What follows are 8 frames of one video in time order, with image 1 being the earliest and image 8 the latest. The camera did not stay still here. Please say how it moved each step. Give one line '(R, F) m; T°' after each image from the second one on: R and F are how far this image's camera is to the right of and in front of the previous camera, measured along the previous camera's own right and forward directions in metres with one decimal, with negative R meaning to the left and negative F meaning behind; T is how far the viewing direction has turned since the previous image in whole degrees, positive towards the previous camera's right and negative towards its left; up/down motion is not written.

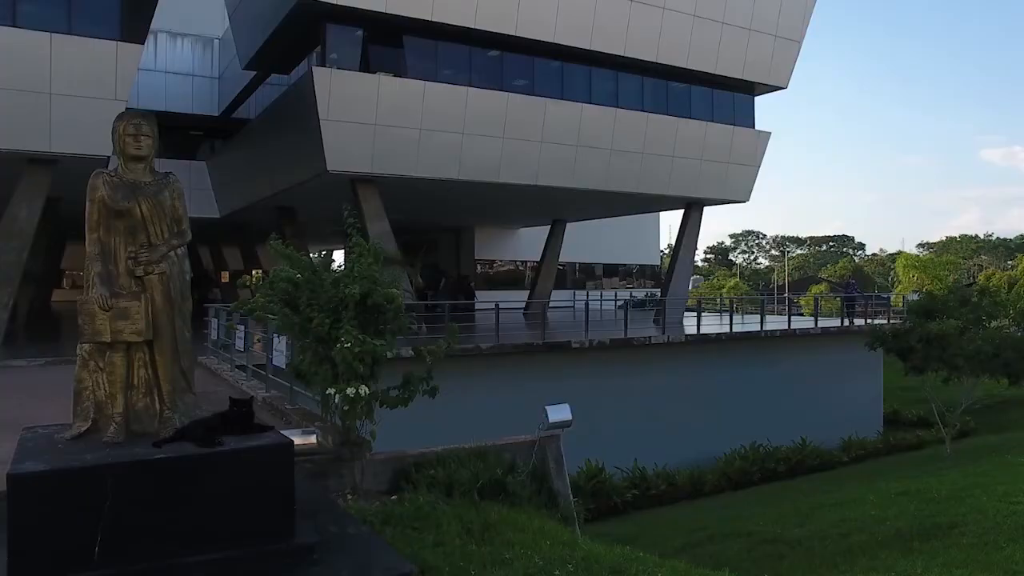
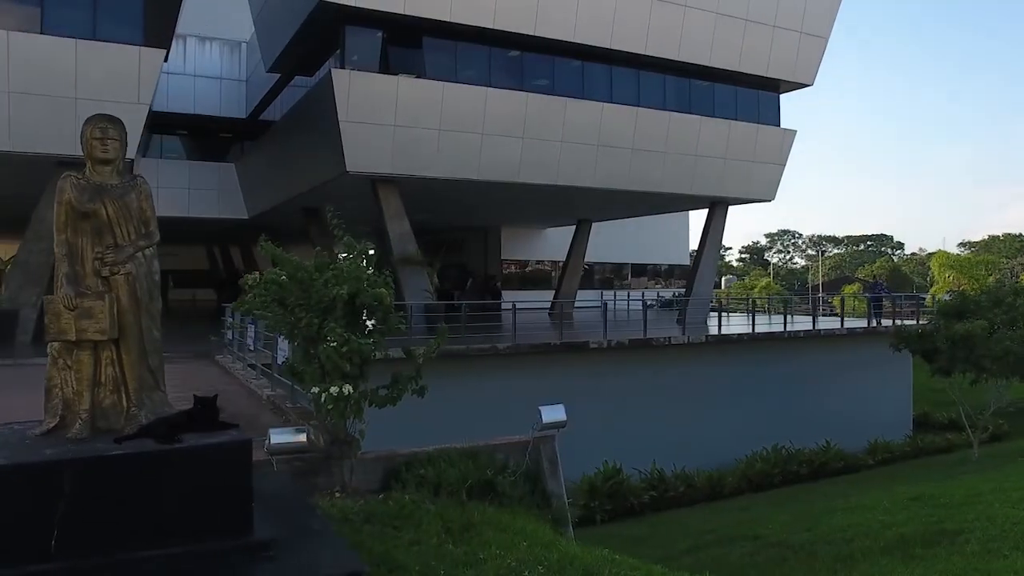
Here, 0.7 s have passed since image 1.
(+0.4, 0.0) m; -3°
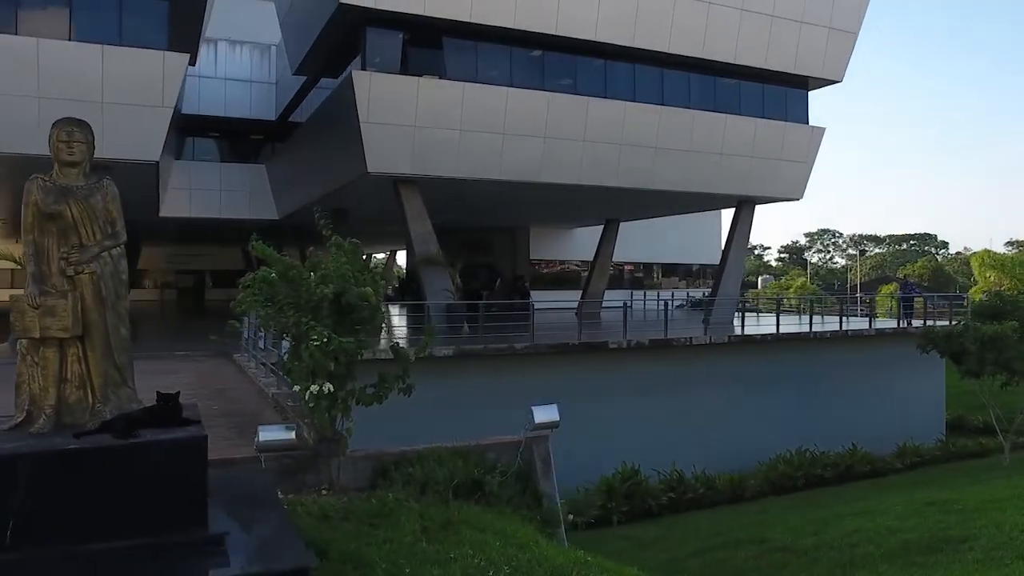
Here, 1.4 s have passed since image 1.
(+0.4, 0.0) m; -3°
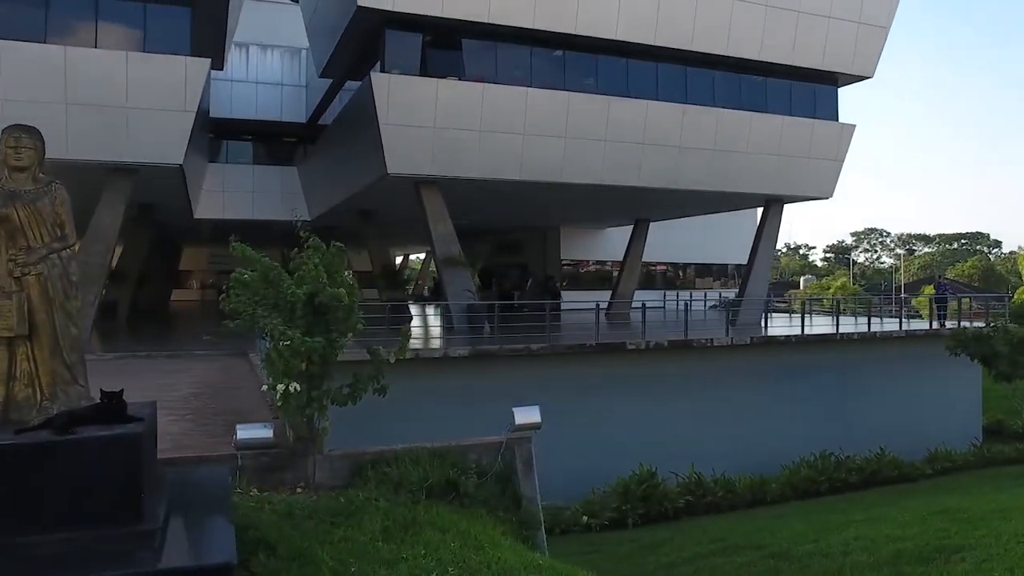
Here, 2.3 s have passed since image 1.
(+0.5, 0.0) m; -3°
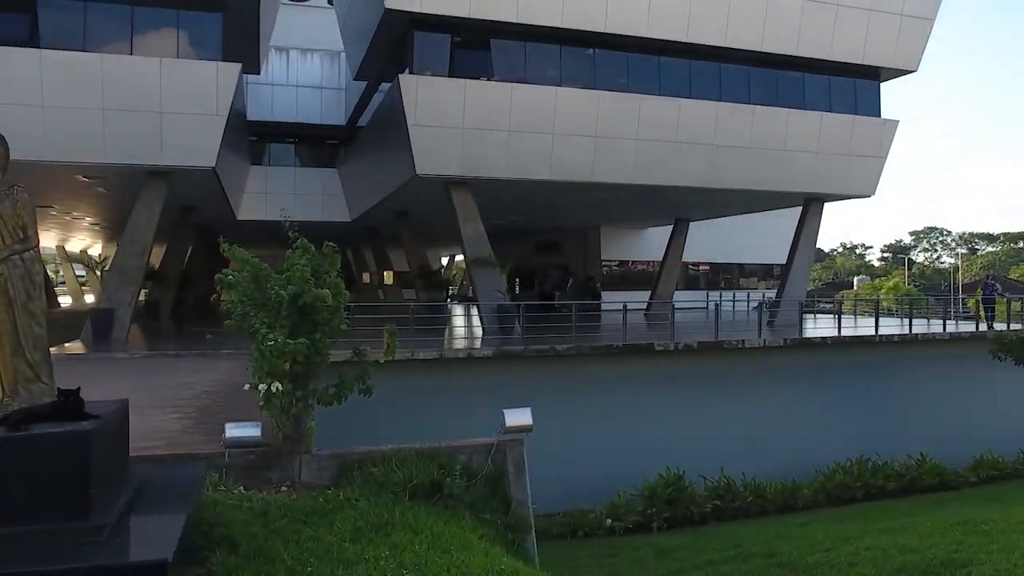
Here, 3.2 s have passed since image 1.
(+0.5, +0.1) m; -4°
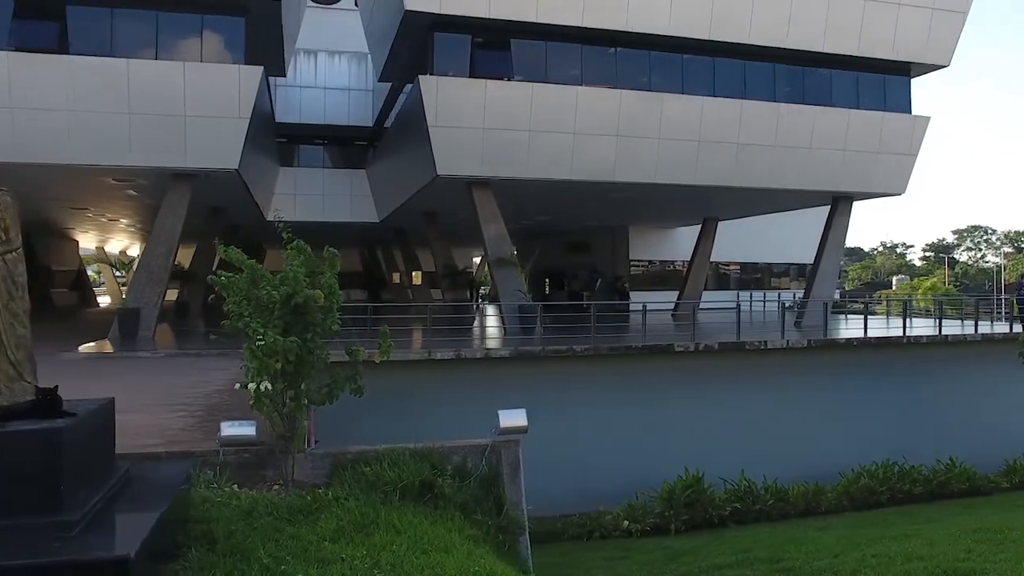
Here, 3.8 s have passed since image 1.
(+0.4, 0.0) m; -3°
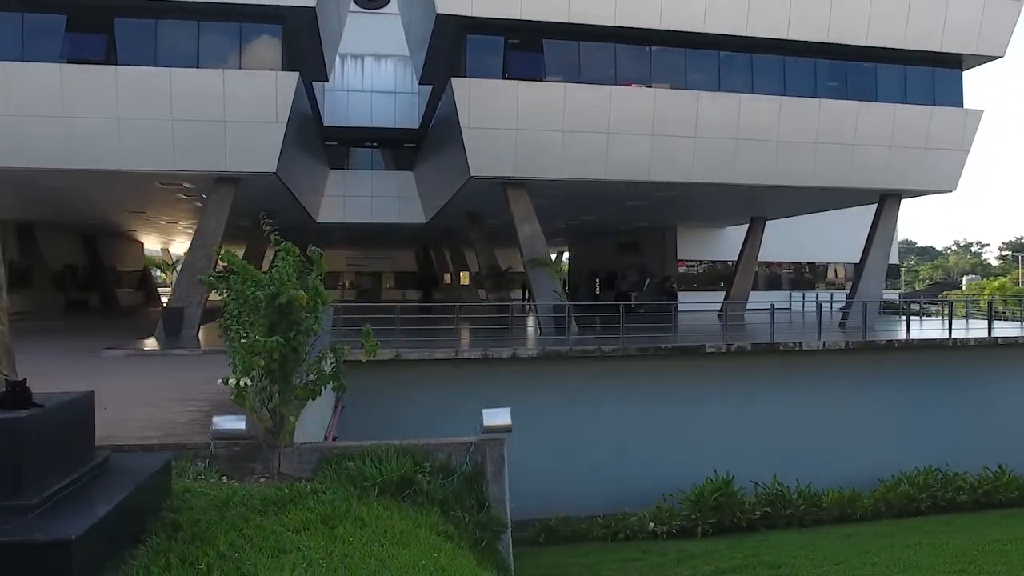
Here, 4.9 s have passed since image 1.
(+0.7, -0.1) m; -5°
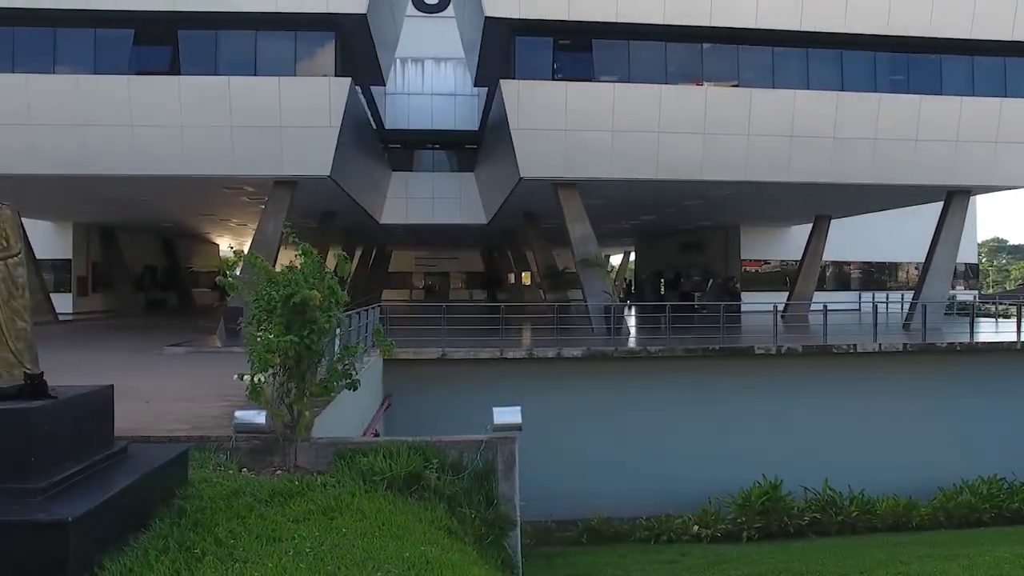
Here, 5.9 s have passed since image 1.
(+0.6, -0.1) m; -5°
